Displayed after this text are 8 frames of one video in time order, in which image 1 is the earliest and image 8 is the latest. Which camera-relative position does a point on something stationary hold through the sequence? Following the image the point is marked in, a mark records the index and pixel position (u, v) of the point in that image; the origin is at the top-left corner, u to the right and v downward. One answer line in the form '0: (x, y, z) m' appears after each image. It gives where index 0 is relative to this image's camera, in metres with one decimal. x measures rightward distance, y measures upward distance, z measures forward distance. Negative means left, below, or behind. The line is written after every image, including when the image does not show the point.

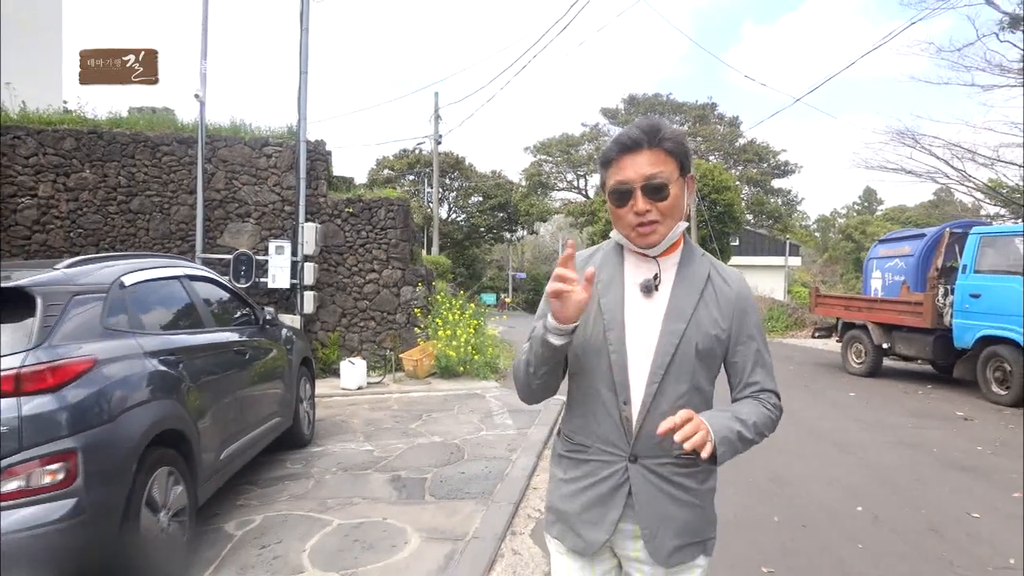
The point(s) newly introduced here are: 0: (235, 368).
0: (-1.7, -0.5, +4.3) m
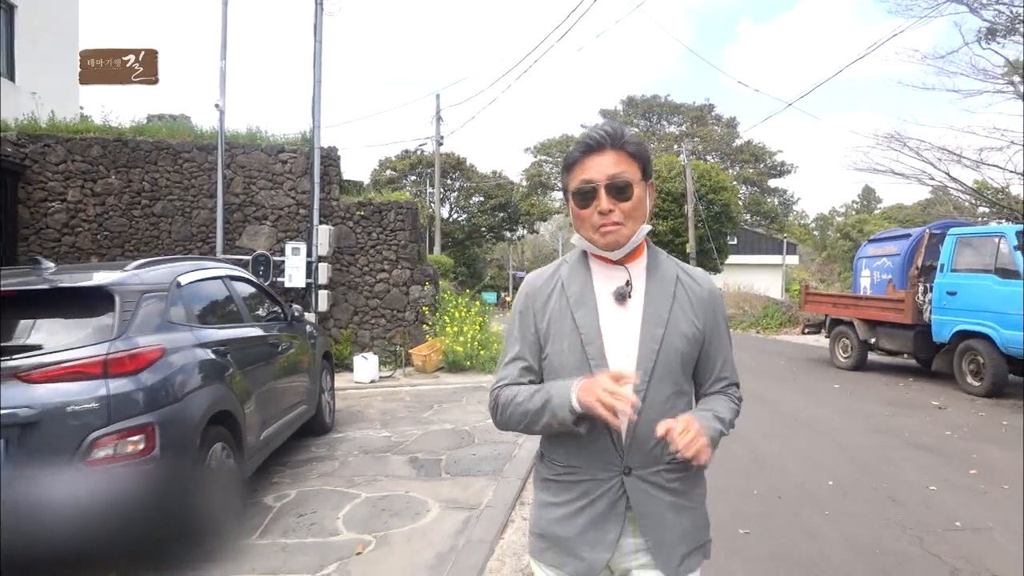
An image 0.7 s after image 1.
0: (-1.7, -0.5, +4.7) m
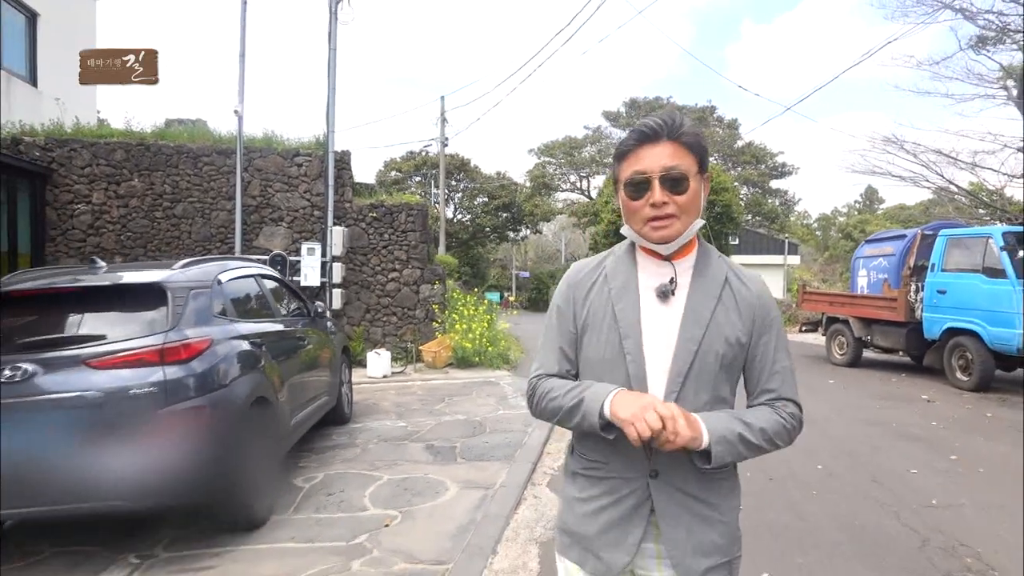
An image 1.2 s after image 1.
0: (-1.6, -0.5, +5.0) m
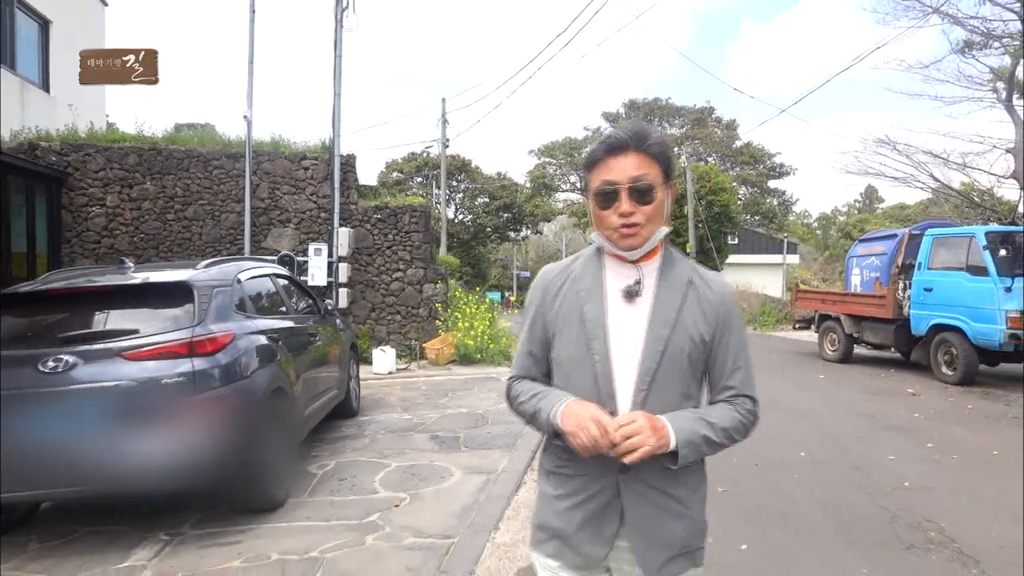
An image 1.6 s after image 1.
0: (-1.6, -0.5, +5.3) m
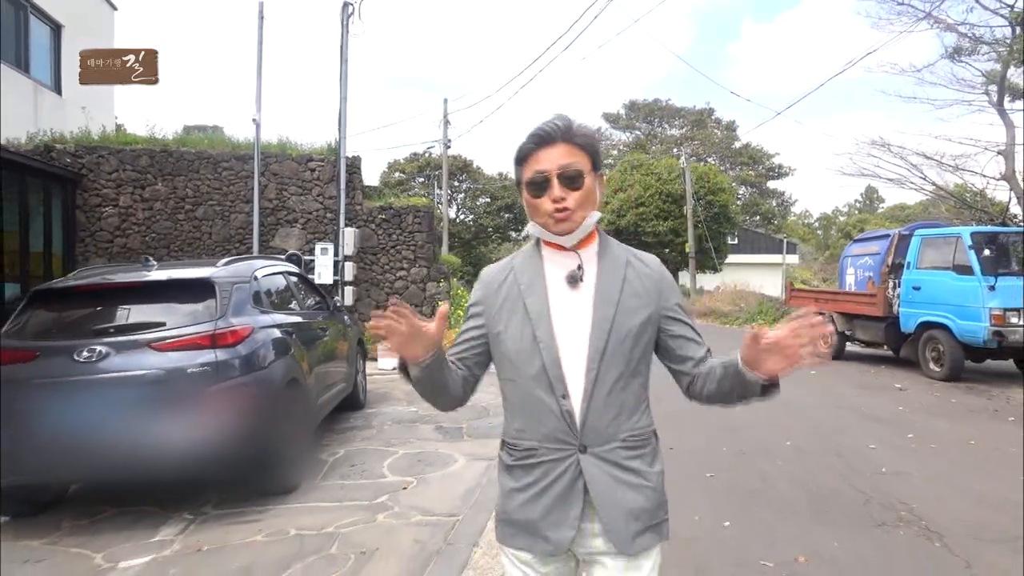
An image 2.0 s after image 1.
0: (-1.6, -0.4, +5.6) m
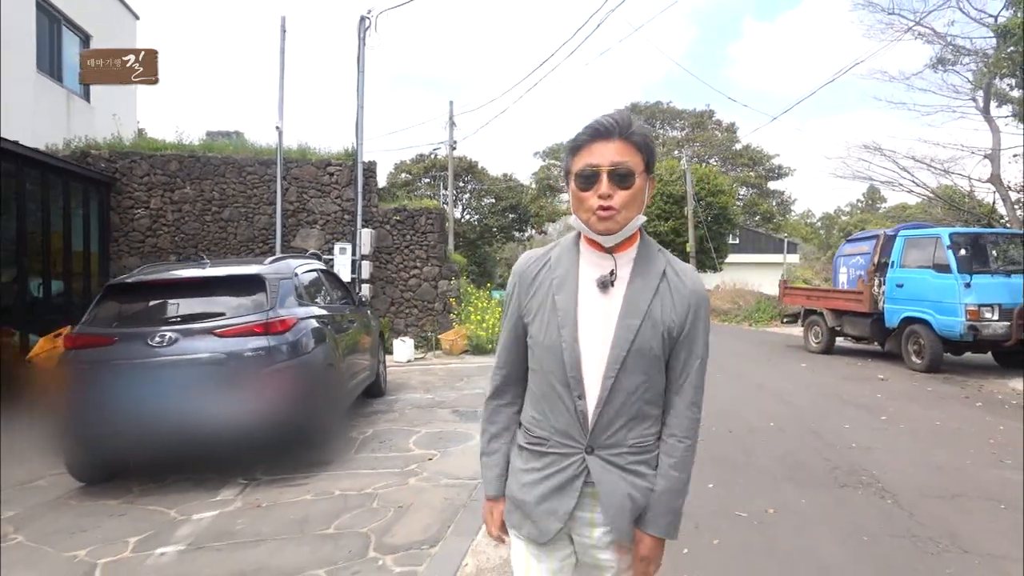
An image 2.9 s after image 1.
0: (-1.5, -0.4, +6.2) m
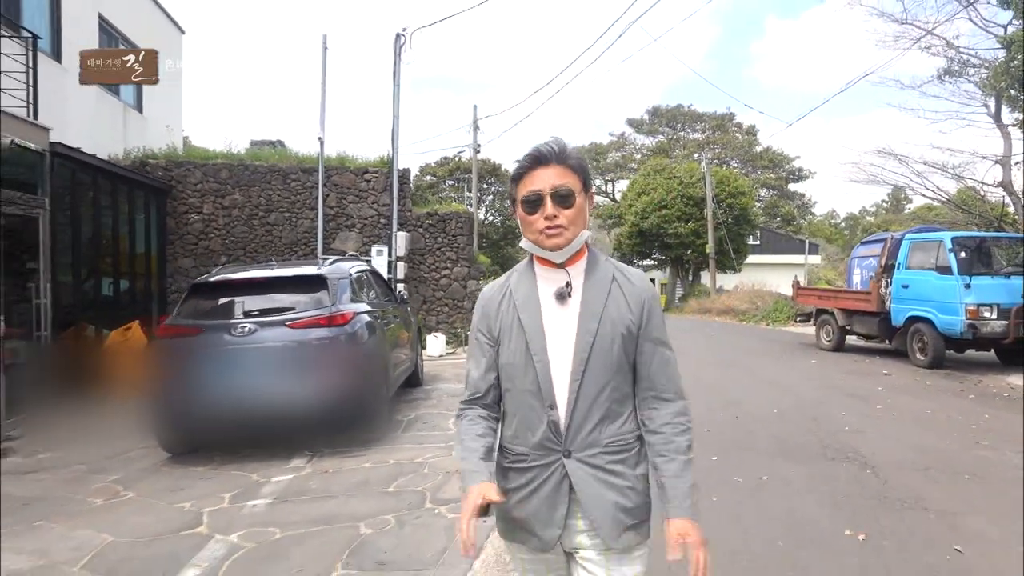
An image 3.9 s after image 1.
0: (-1.2, -0.4, +6.9) m
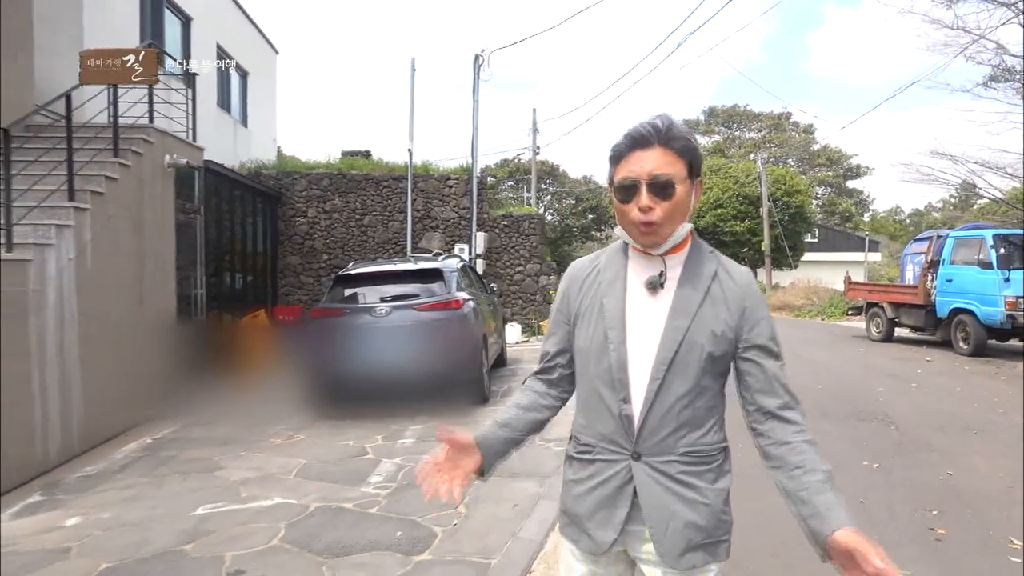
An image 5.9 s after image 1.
0: (-0.3, -0.3, +8.1) m
